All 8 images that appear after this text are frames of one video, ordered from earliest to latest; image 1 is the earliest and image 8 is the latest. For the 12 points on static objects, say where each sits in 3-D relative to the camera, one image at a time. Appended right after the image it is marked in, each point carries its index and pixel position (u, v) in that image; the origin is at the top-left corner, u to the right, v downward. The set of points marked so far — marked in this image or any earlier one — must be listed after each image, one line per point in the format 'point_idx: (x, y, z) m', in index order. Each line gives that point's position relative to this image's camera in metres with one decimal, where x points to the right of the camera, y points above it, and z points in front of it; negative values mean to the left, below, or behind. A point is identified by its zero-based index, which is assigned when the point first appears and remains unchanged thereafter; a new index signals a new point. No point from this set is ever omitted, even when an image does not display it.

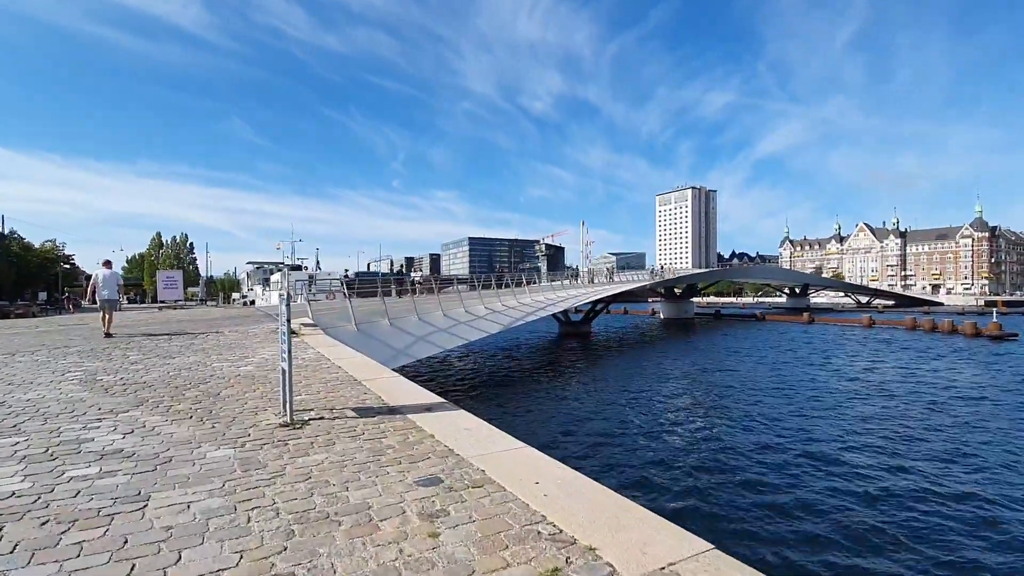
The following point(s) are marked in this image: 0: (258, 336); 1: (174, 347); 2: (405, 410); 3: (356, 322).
0: (-6.2, -1.2, +13.3) m
1: (-6.9, -1.2, +11.1) m
2: (-1.2, -1.3, +6.0) m
3: (-5.1, -1.1, +17.8) m
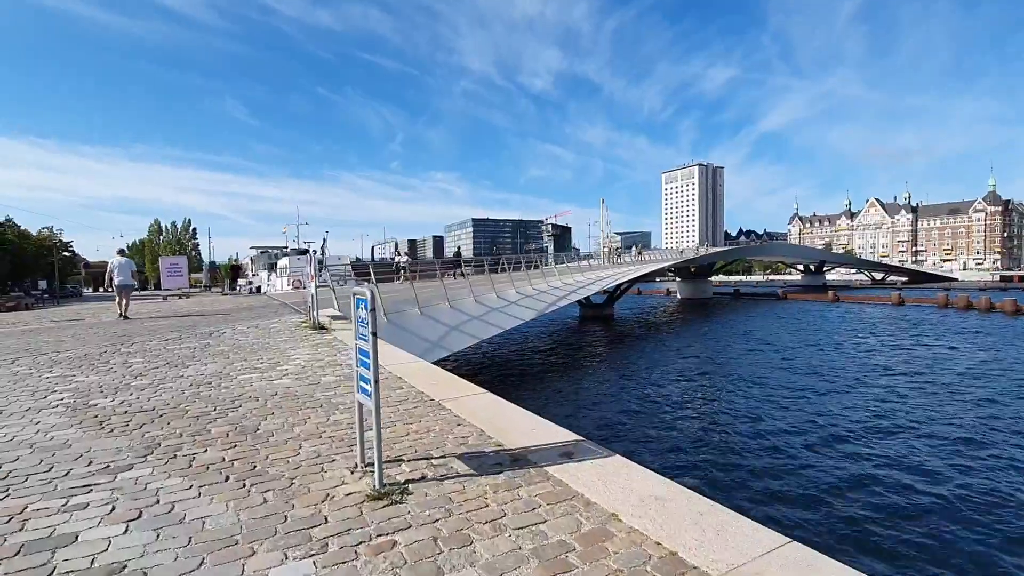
0: (-4.8, -0.9, +11.5) m
1: (-5.5, -1.1, +9.2) m
2: (+0.2, -1.3, +4.1) m
3: (-3.7, -0.7, +15.9) m
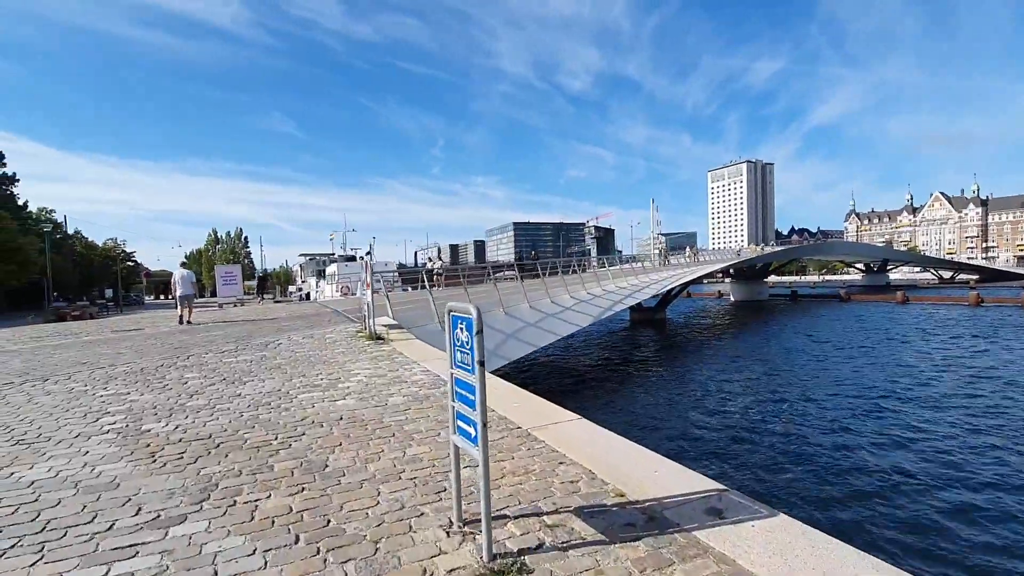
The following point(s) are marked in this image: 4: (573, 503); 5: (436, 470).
0: (-3.5, -1.1, +10.9) m
1: (-4.3, -1.2, +8.7) m
2: (+1.0, -1.3, +3.2) m
3: (-2.0, -0.9, +15.2) m
4: (+0.4, -1.4, +3.4) m
5: (-0.6, -1.4, +4.1) m
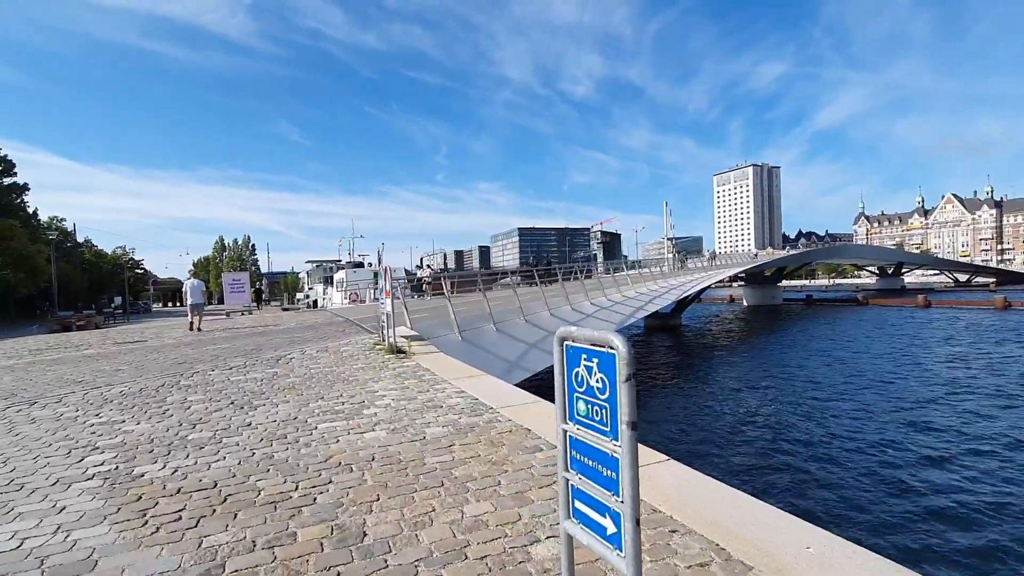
0: (-2.8, -1.2, +10.0) m
1: (-3.7, -1.4, +7.8) m
2: (+1.5, -1.4, +2.2) m
3: (-1.4, -1.0, +14.3) m
4: (+0.9, -1.4, +2.5) m
5: (0.0, -1.4, +3.1) m
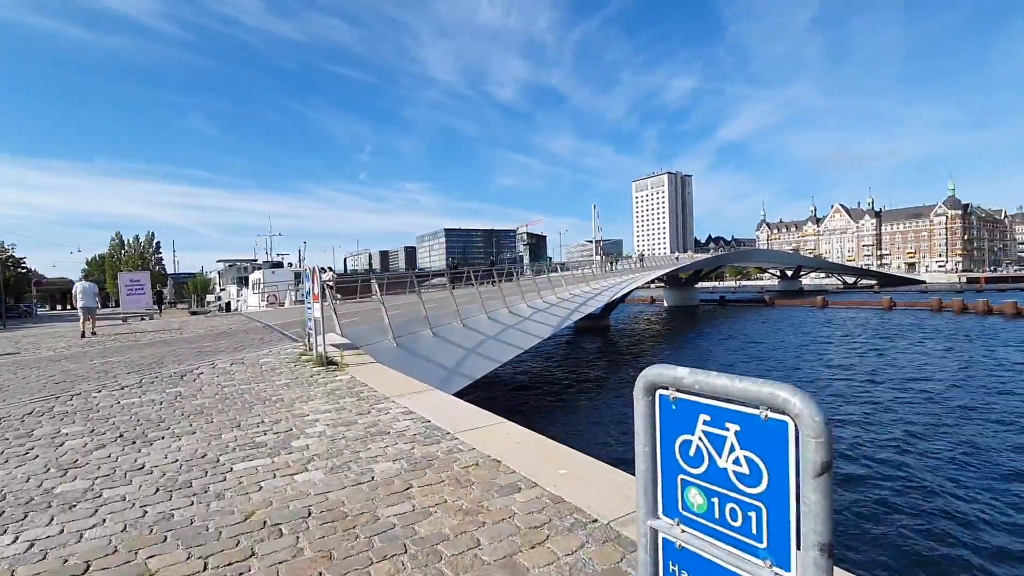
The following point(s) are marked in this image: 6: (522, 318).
0: (-3.7, -1.3, +8.7) m
1: (-4.3, -1.4, +6.4) m
2: (+1.6, -1.4, +1.6) m
3: (-2.8, -1.1, +13.2) m
4: (+1.0, -1.5, +1.8) m
5: (0.0, -1.5, +2.3) m
6: (+0.4, -1.1, +19.9) m
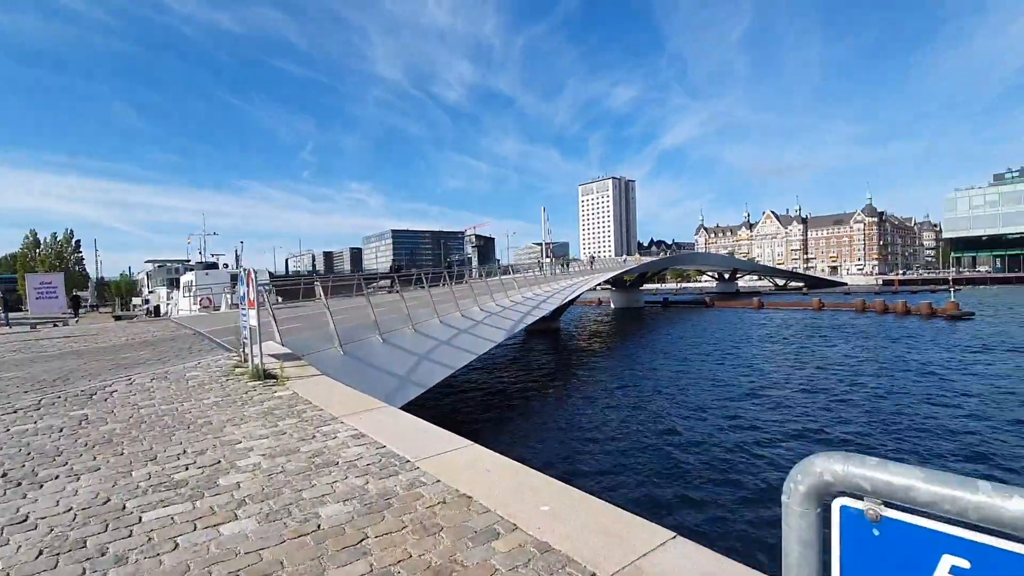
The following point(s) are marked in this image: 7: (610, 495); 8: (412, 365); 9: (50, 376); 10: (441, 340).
0: (-4.3, -1.4, +7.7) m
1: (-4.6, -1.5, +5.4) m
2: (+1.7, -1.5, +1.2) m
3: (-3.8, -1.2, +12.2) m
4: (+1.1, -1.5, +1.3) m
5: (0.0, -1.5, +1.7) m
6: (-1.3, -1.2, +19.2) m
7: (+2.1, -4.2, +11.7) m
8: (-2.5, -1.9, +13.5) m
9: (-7.5, -1.4, +8.8) m
10: (-2.1, -1.5, +15.9) m
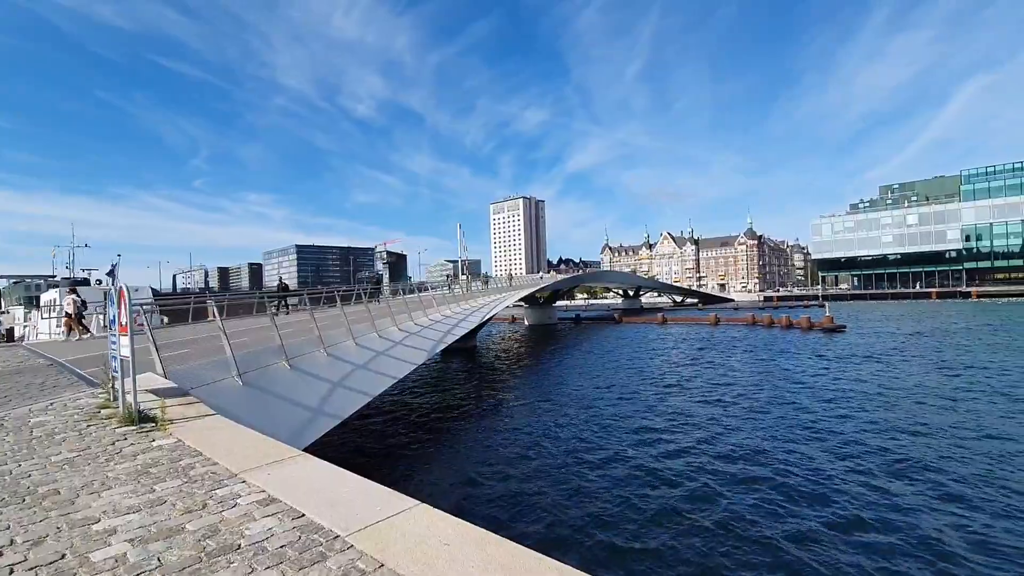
0: (-5.0, -1.6, +6.1) m
1: (-4.9, -1.7, +3.7) m
2: (+2.0, -1.5, +0.6) m
3: (-5.3, -1.6, +10.6) m
4: (+1.4, -1.6, +0.5) m
5: (+0.2, -1.6, +0.8) m
6: (-3.9, -1.8, +17.9) m
7: (+0.7, -4.6, +10.9) m
8: (-4.1, -2.4, +12.1) m
9: (-8.3, -1.7, +6.6) m
10: (-4.1, -2.1, +14.4) m
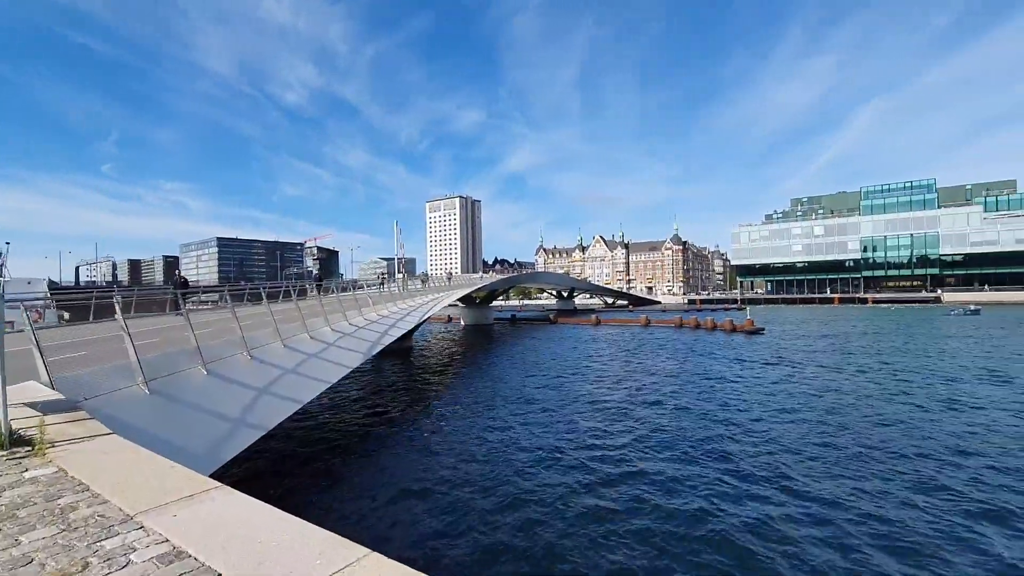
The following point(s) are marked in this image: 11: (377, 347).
0: (-5.4, -1.6, +4.8) m
1: (-5.0, -1.6, +2.5) m
2: (+2.2, -1.6, +0.2) m
3: (-6.2, -1.5, +9.3) m
4: (+1.6, -1.6, +0.1) m
5: (+0.5, -1.6, +0.2) m
6: (-5.7, -1.7, +16.7) m
7: (-0.3, -4.6, +10.3) m
8: (-5.3, -2.3, +10.9) m
9: (-8.7, -1.6, +4.9) m
10: (-5.5, -2.0, +13.2) m
11: (-4.9, -2.2, +19.6) m
